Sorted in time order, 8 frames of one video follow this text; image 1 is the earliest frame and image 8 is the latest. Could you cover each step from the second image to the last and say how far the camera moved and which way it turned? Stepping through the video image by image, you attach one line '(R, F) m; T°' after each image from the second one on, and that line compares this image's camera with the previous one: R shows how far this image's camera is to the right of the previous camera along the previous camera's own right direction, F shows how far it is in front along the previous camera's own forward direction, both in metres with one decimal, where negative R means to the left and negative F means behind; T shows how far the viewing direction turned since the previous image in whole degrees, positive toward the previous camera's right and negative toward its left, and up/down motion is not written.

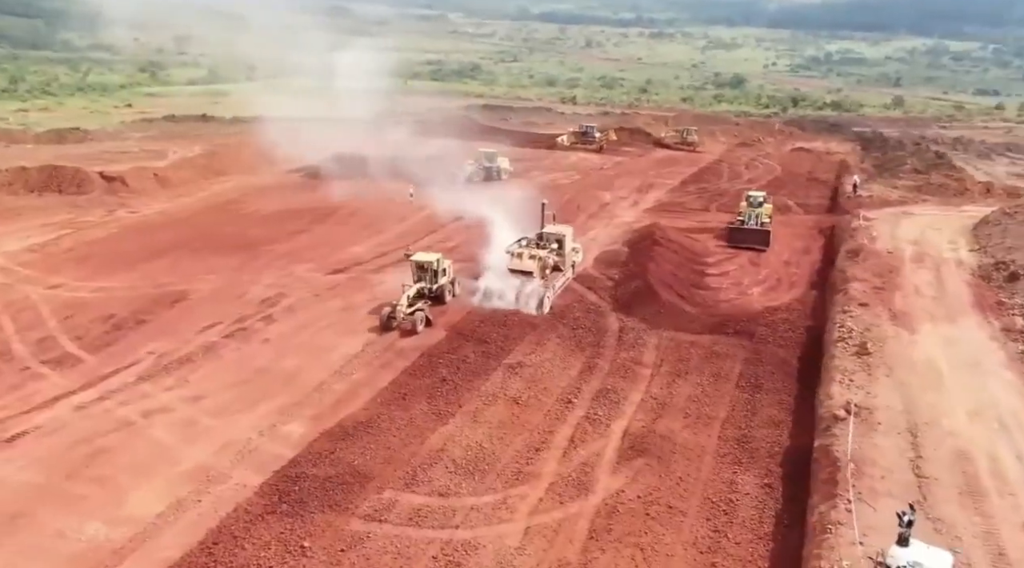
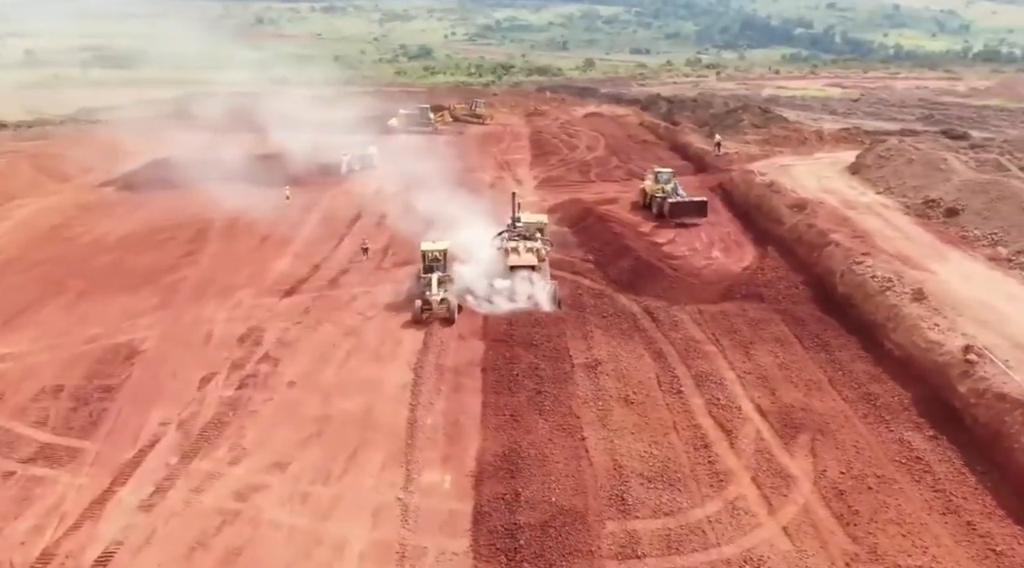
(-4.9, +1.7) m; +16°
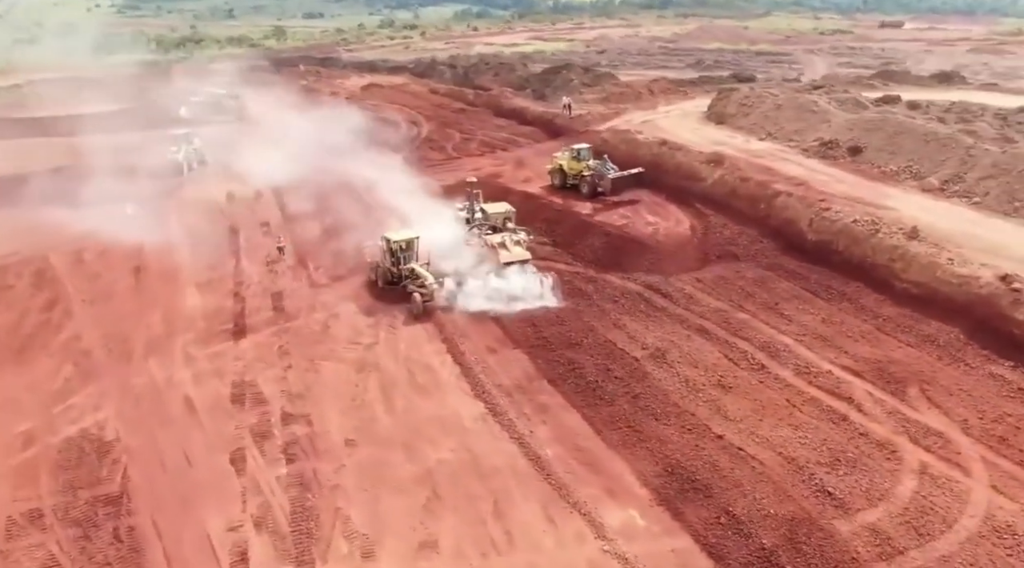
(-4.4, +1.9) m; +16°
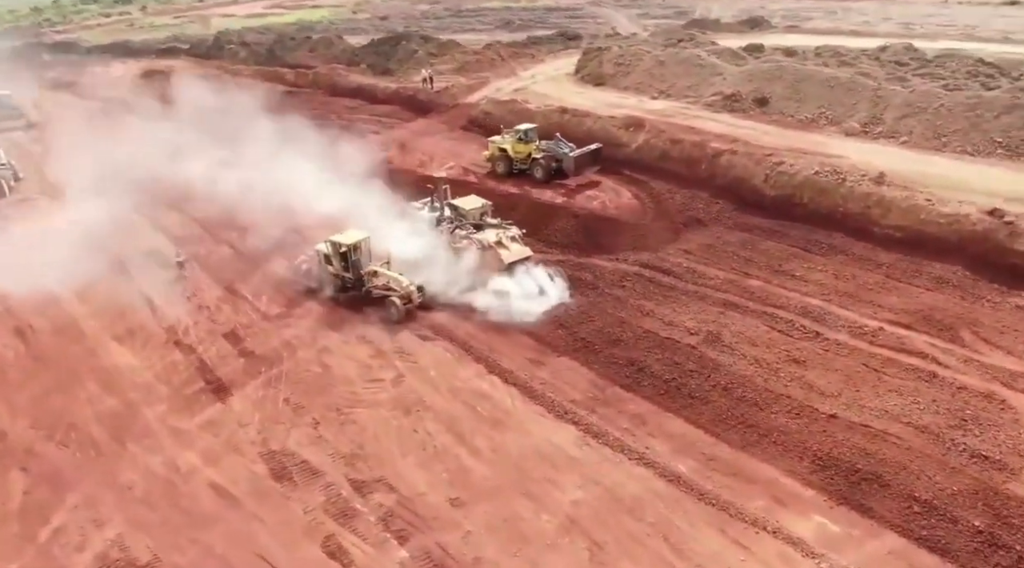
(-3.6, +1.7) m; +14°
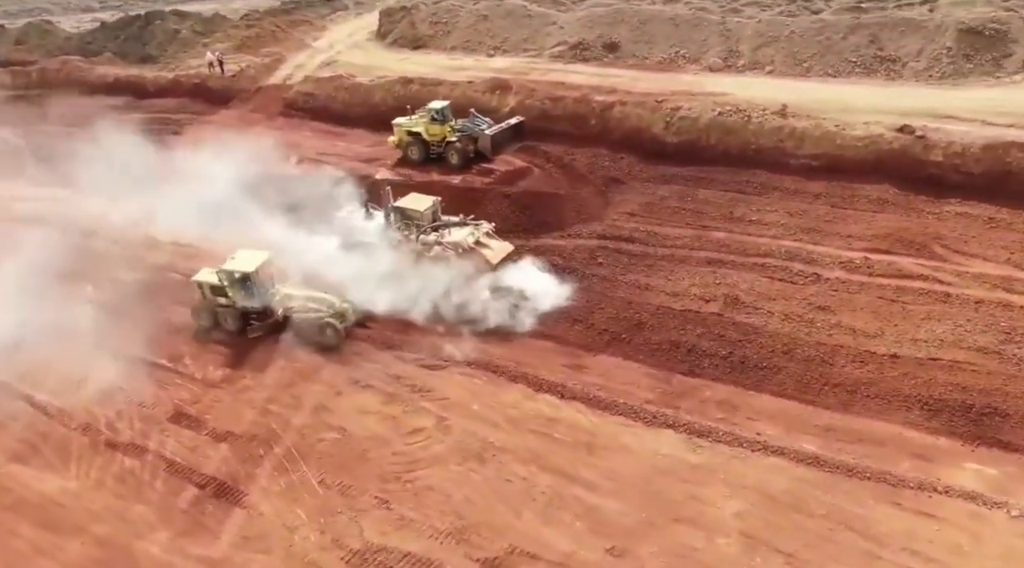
(-3.5, +1.9) m; +17°
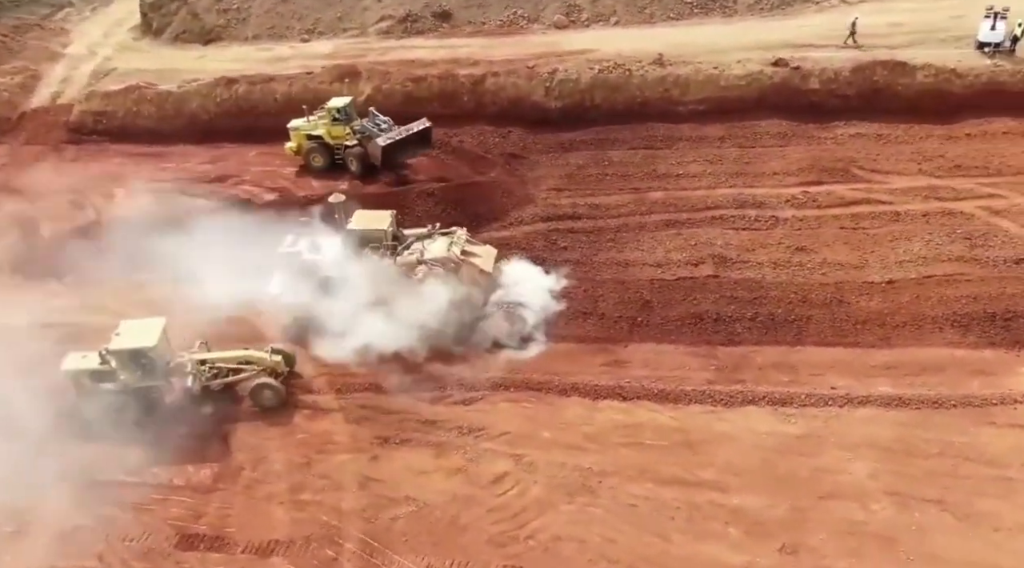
(-3.2, +1.4) m; +16°
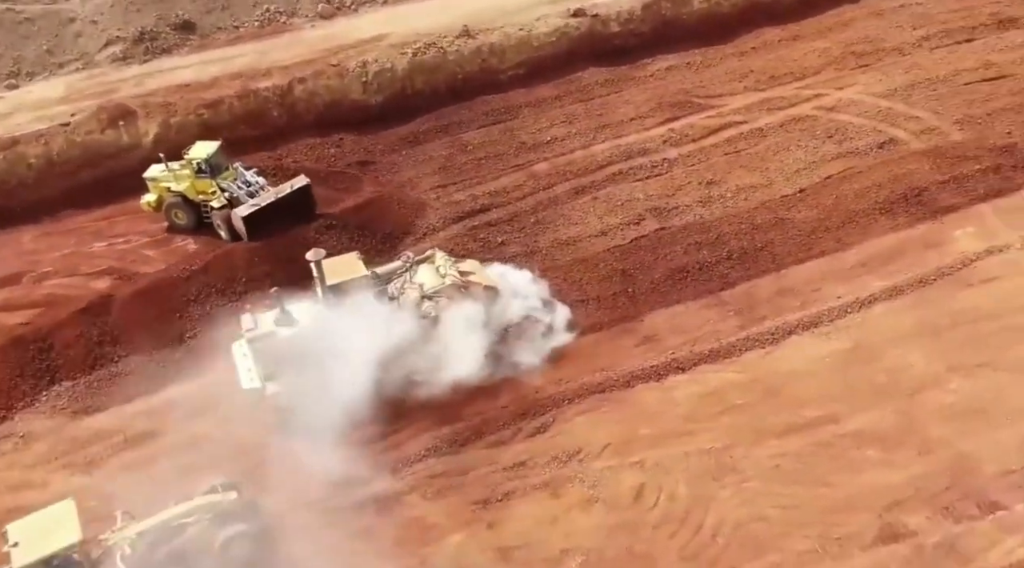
(-3.7, +1.5) m; +21°
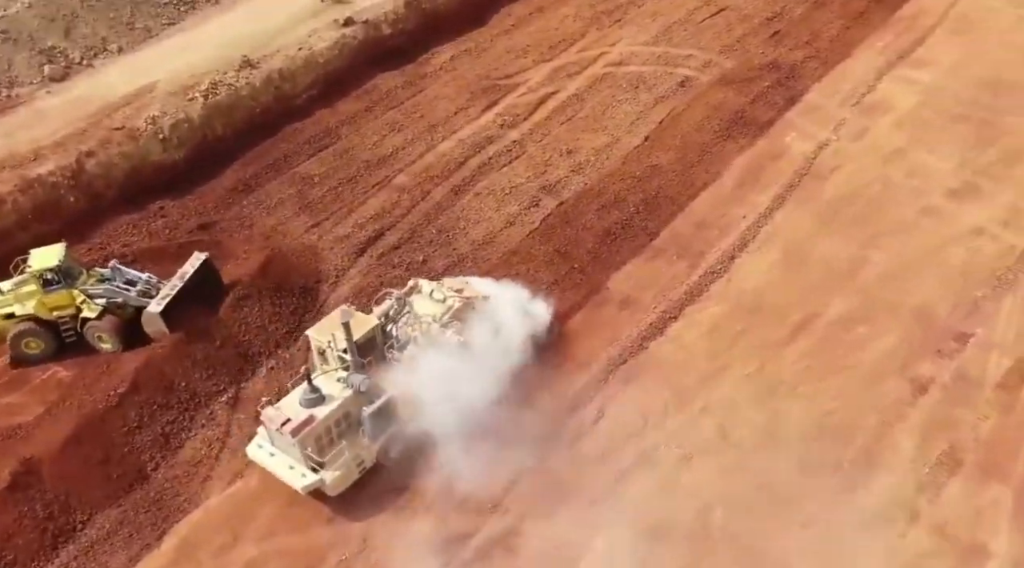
(-3.7, +0.5) m; +21°
